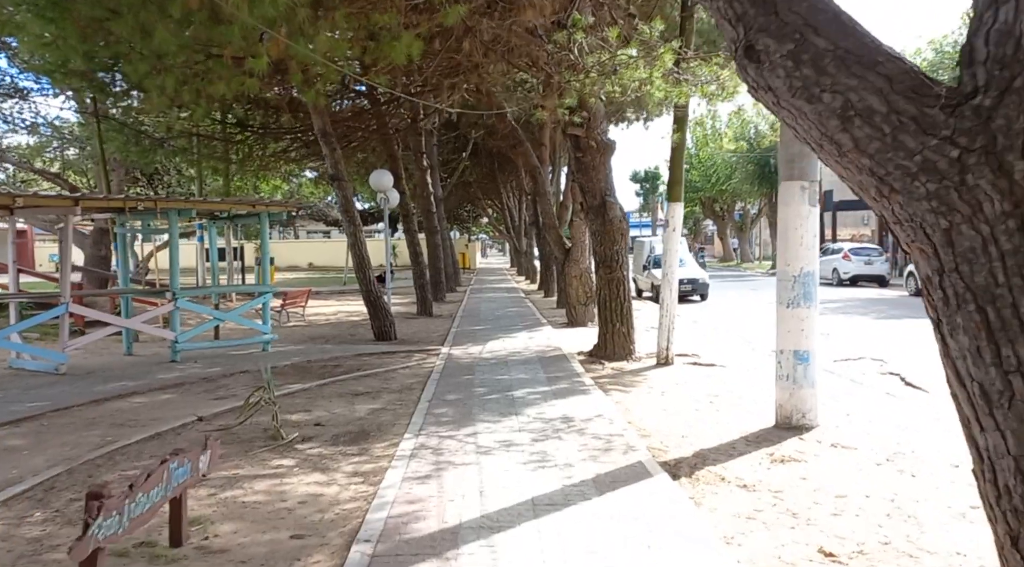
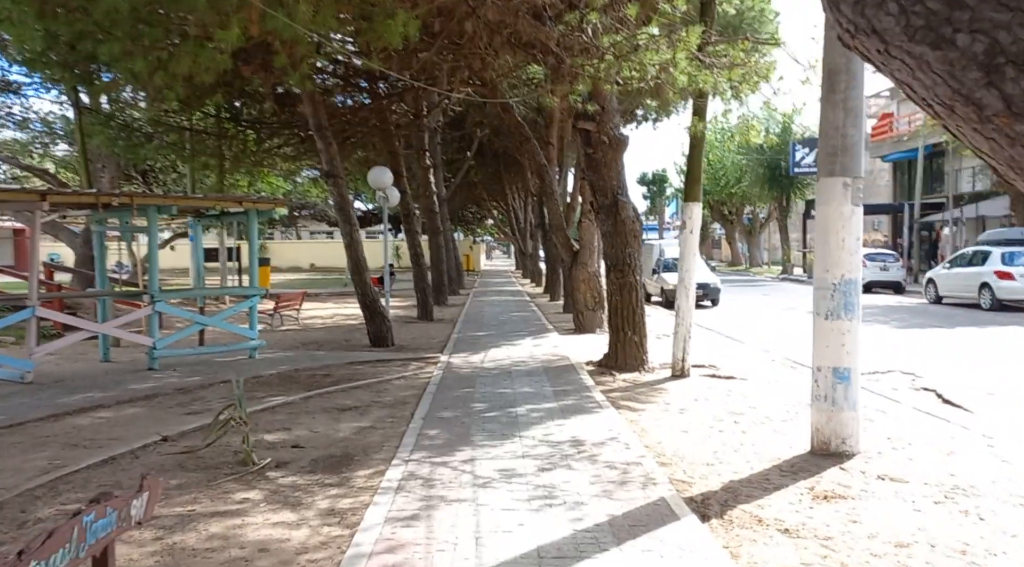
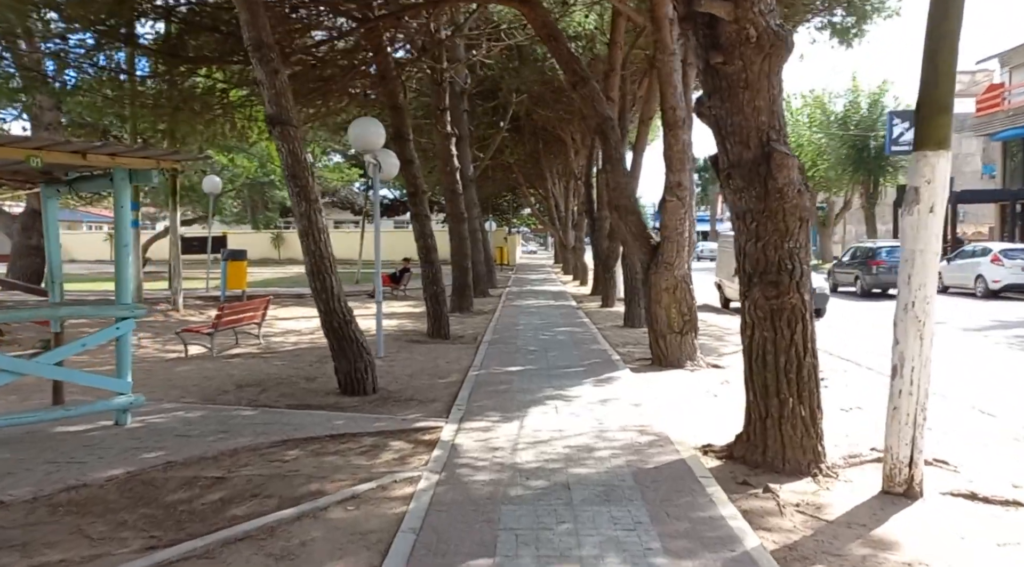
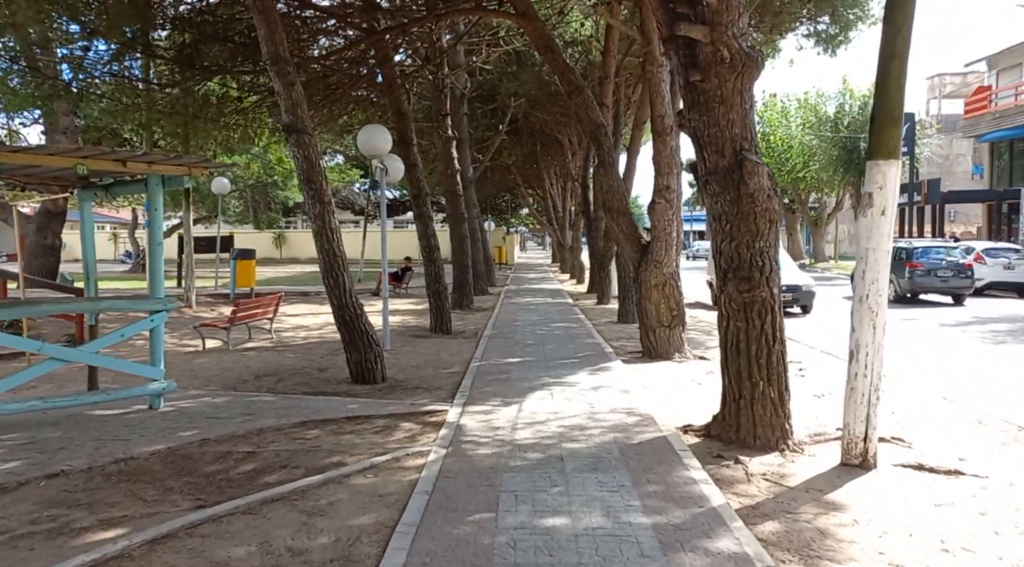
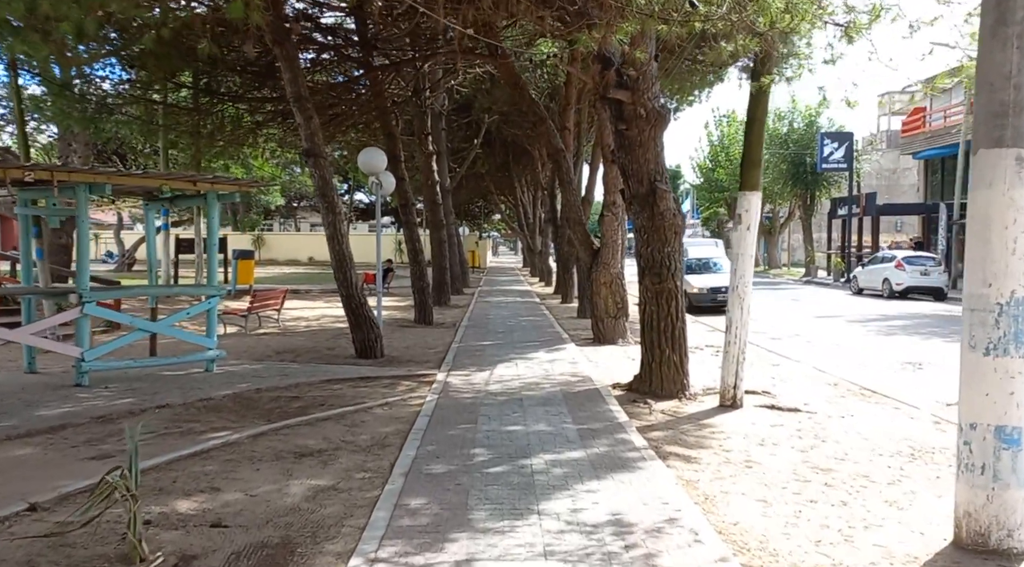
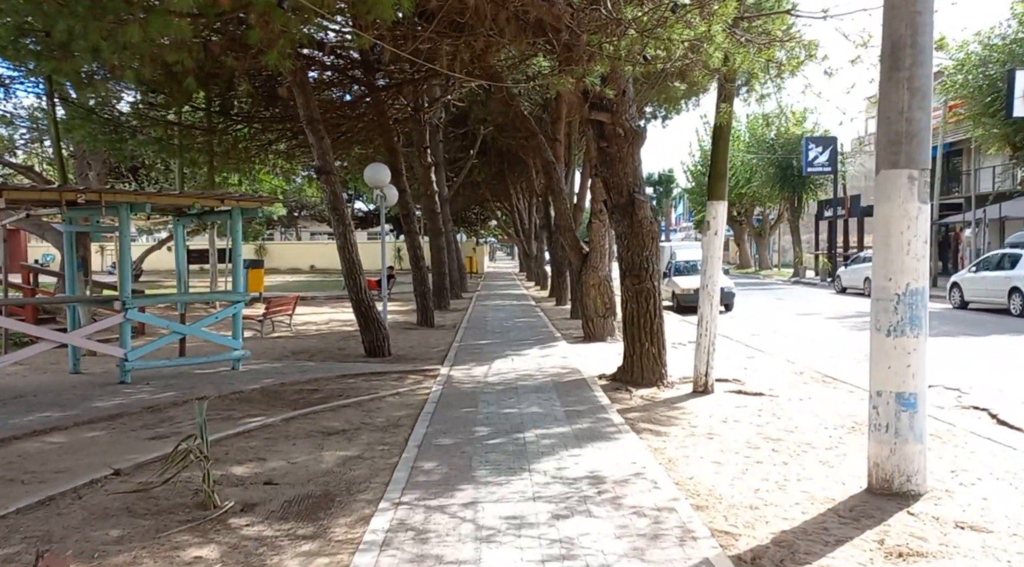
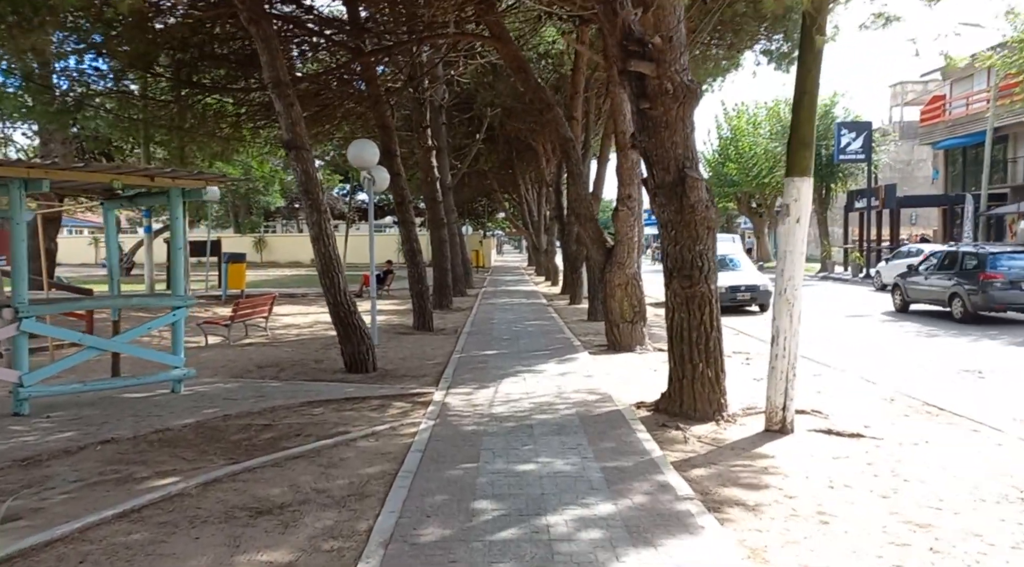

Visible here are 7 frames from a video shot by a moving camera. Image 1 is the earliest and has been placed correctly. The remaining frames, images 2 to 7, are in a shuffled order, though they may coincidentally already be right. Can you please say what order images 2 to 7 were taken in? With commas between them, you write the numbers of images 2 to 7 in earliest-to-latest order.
2, 6, 5, 7, 4, 3
